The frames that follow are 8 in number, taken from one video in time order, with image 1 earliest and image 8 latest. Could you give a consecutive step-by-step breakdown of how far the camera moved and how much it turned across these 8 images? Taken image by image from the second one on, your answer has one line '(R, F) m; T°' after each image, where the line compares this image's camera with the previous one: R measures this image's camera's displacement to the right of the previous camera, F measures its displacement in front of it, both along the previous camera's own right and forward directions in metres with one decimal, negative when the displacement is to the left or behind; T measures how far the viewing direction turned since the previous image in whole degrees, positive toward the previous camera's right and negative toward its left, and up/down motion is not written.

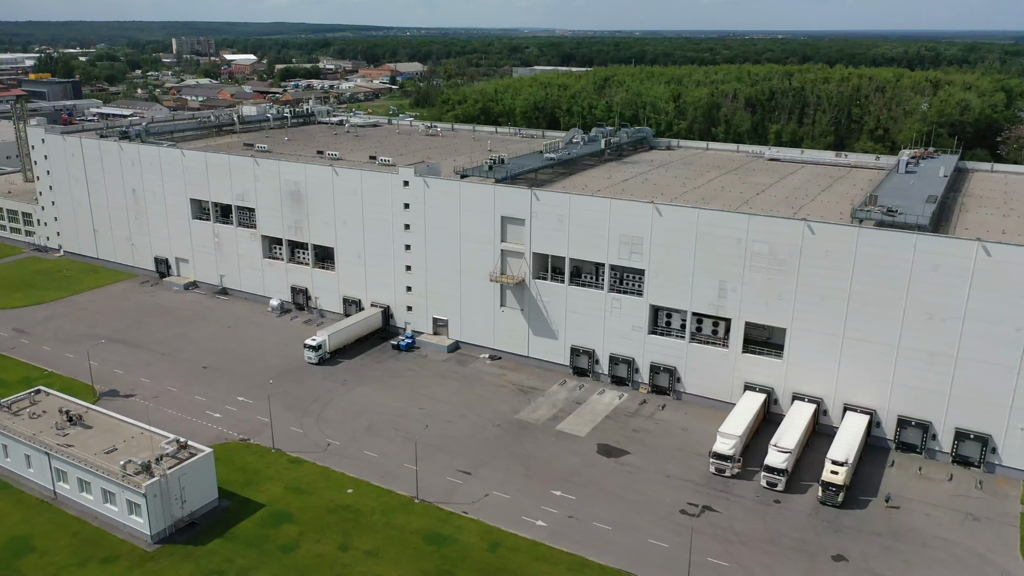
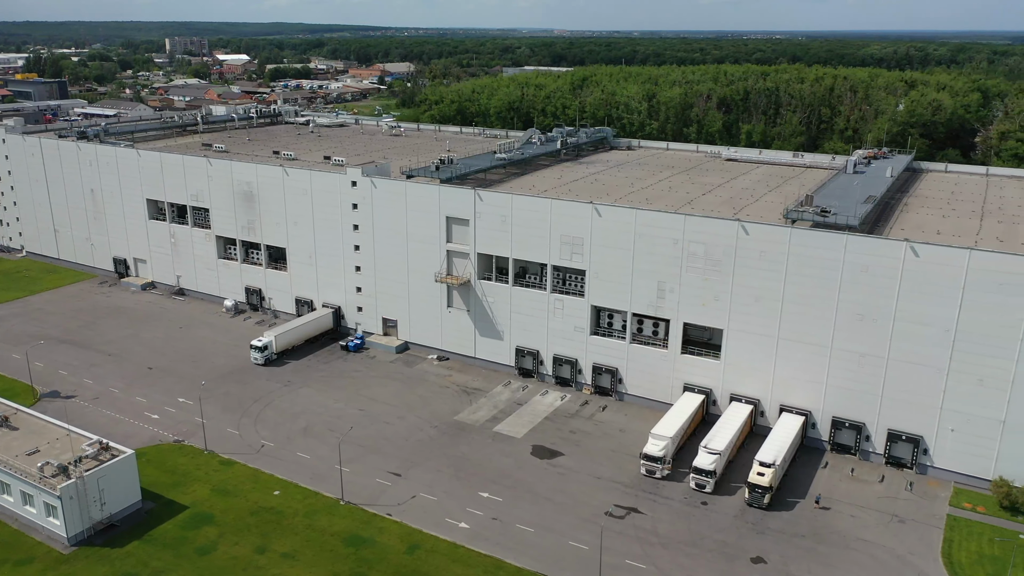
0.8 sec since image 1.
(+2.6, +0.2) m; 0°
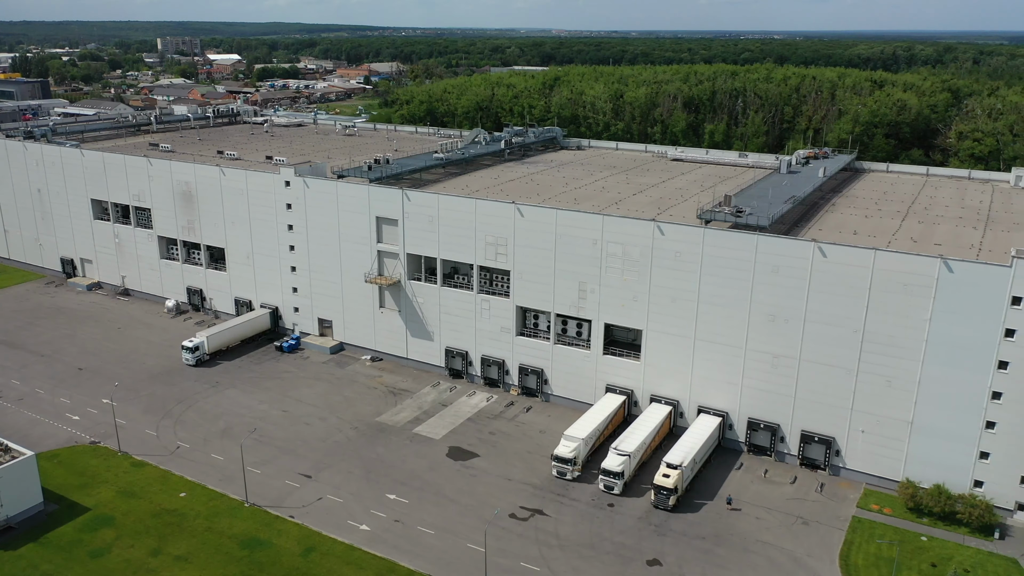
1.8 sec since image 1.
(+3.3, +0.2) m; 0°
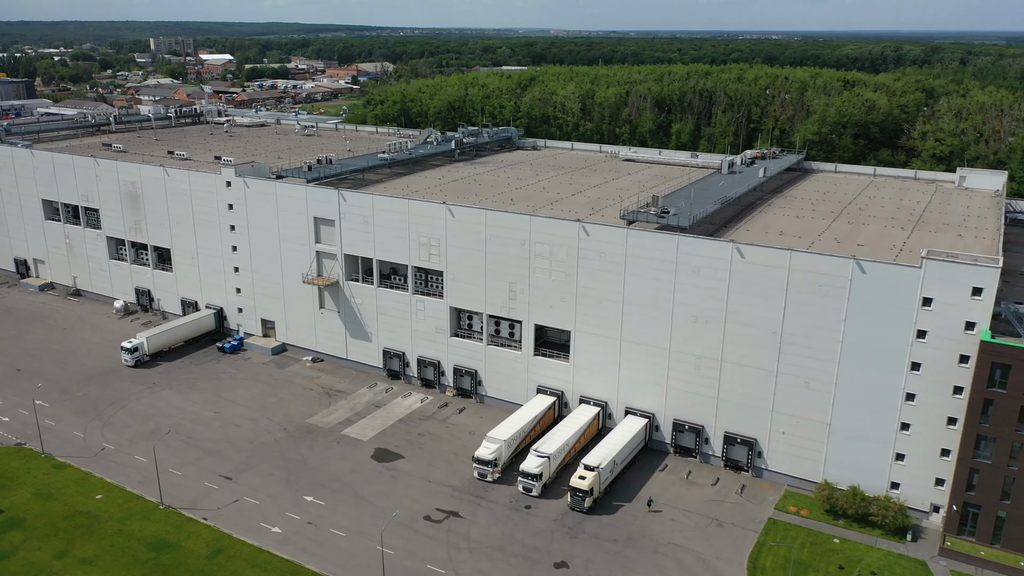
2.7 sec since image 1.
(+2.9, +0.2) m; 0°
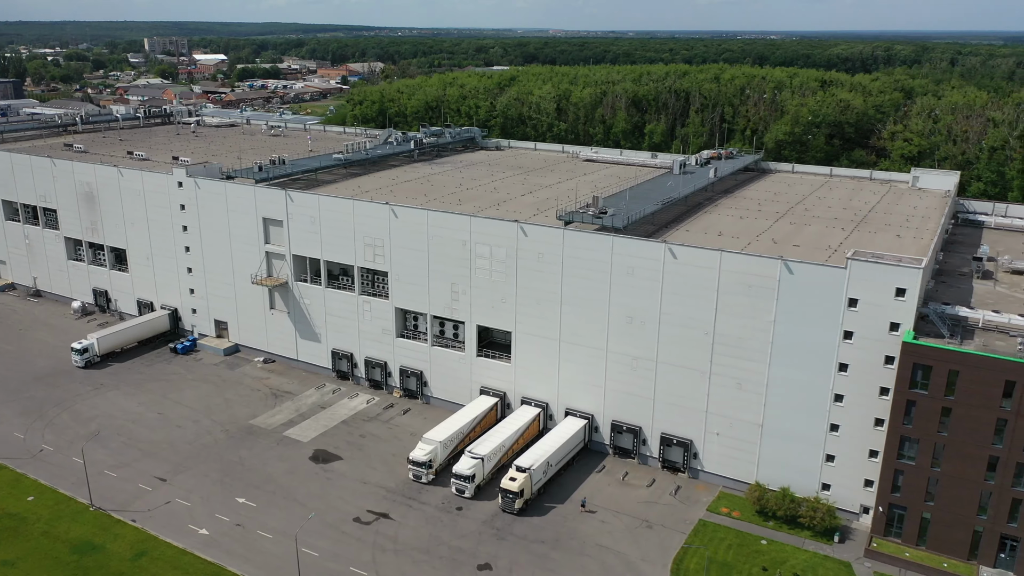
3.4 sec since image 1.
(+2.4, +0.1) m; 0°
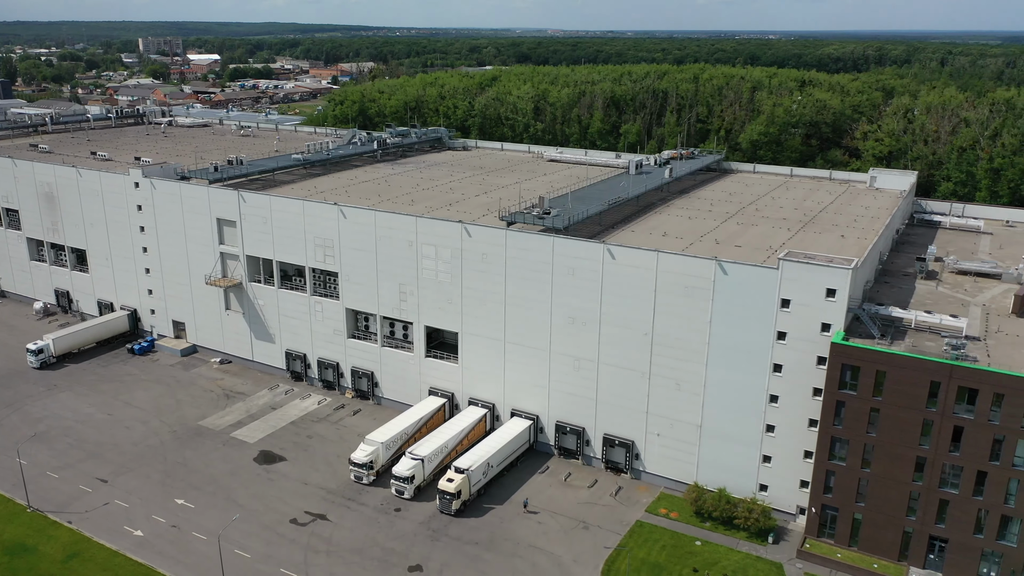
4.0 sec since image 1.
(+2.1, +0.1) m; 0°
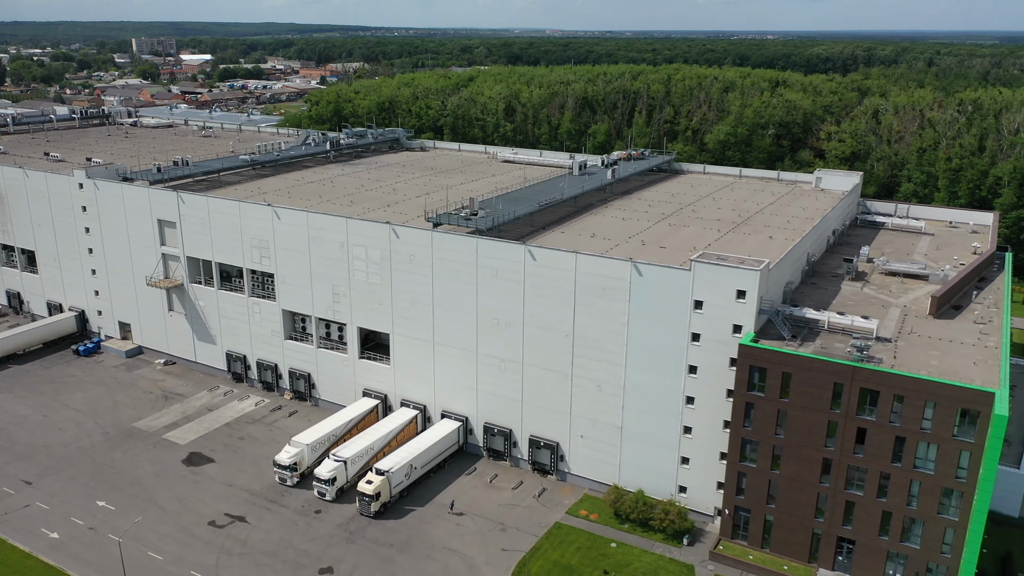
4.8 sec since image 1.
(+2.7, 0.0) m; 0°
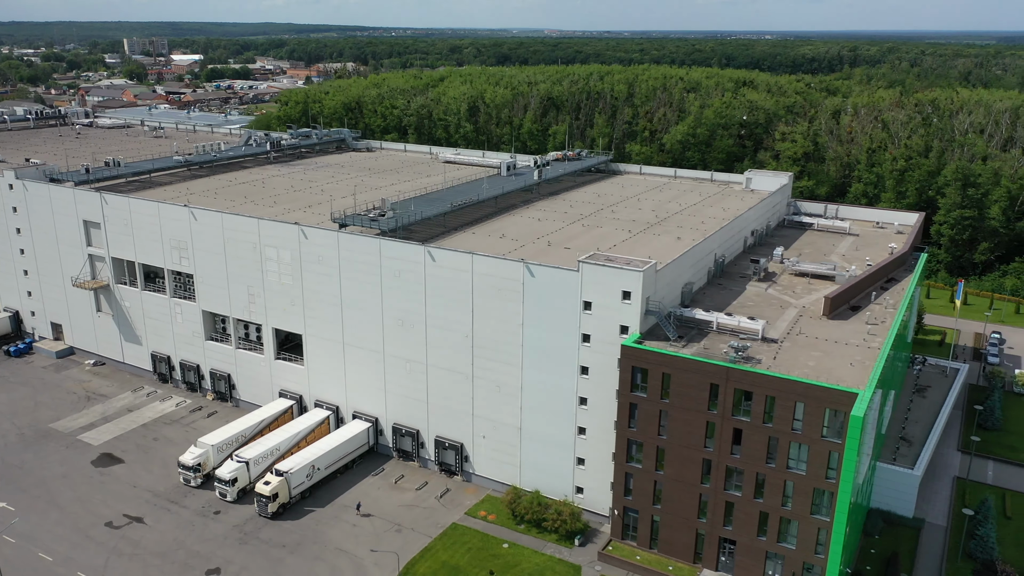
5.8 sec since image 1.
(+3.5, 0.0) m; 0°
